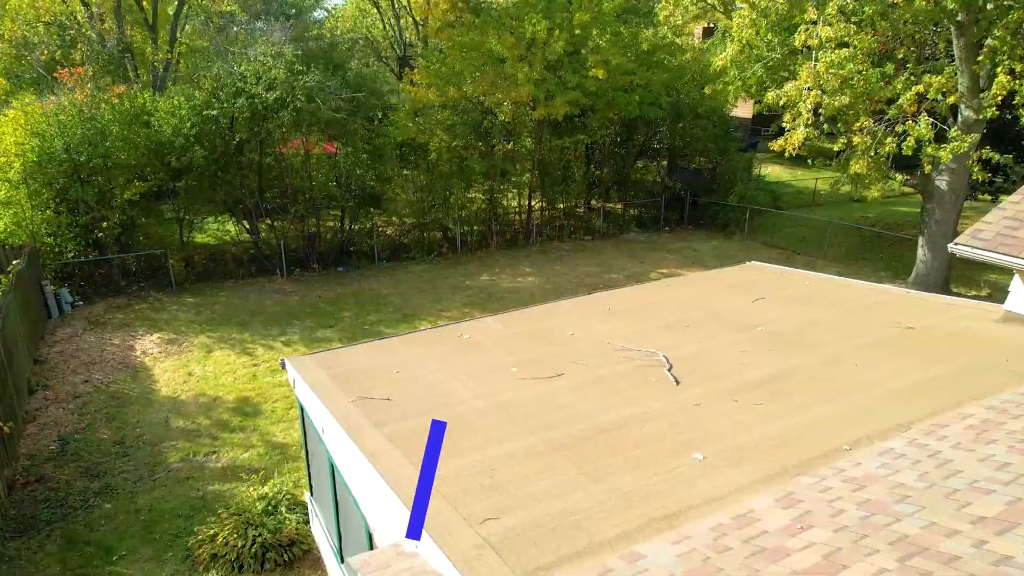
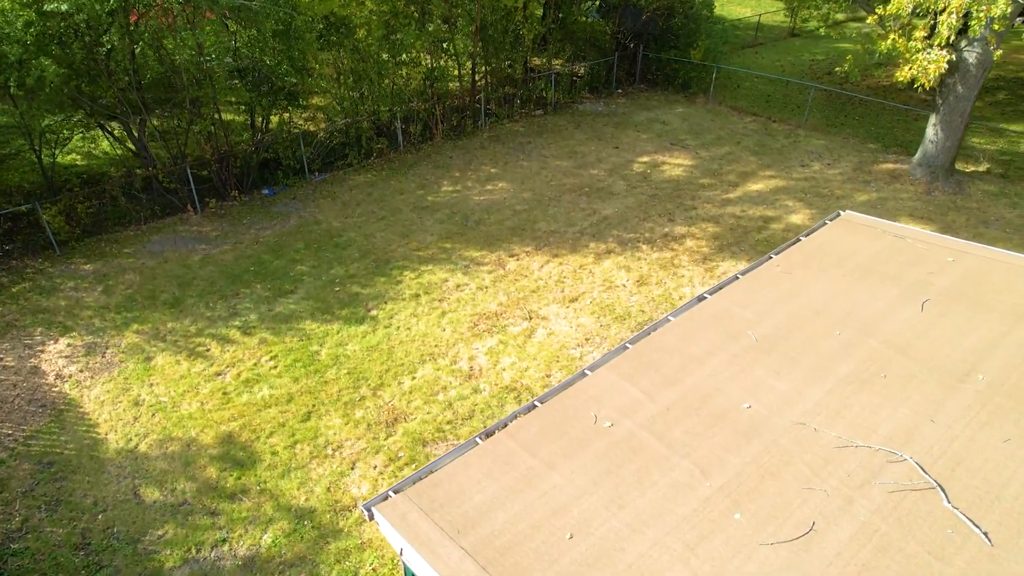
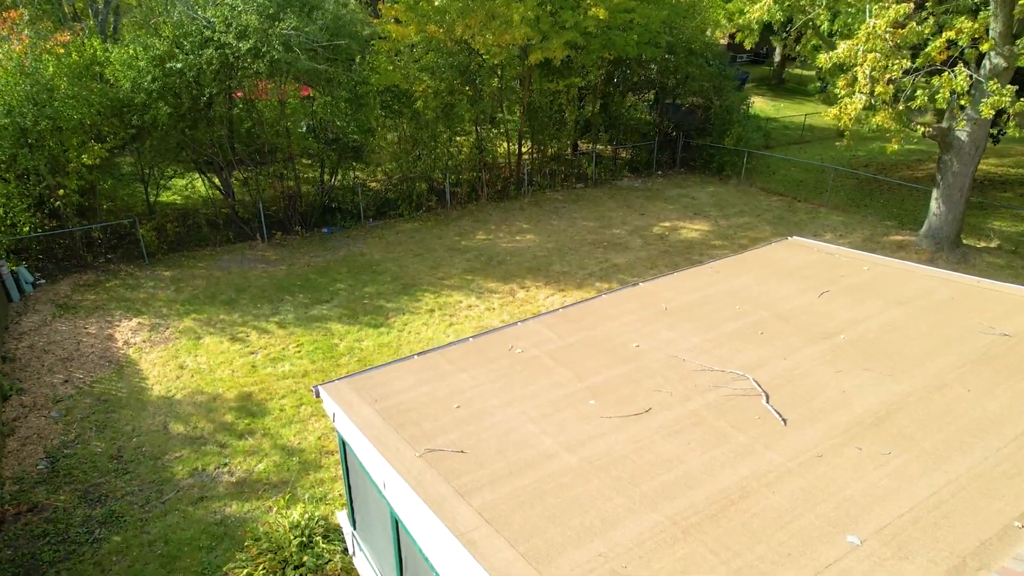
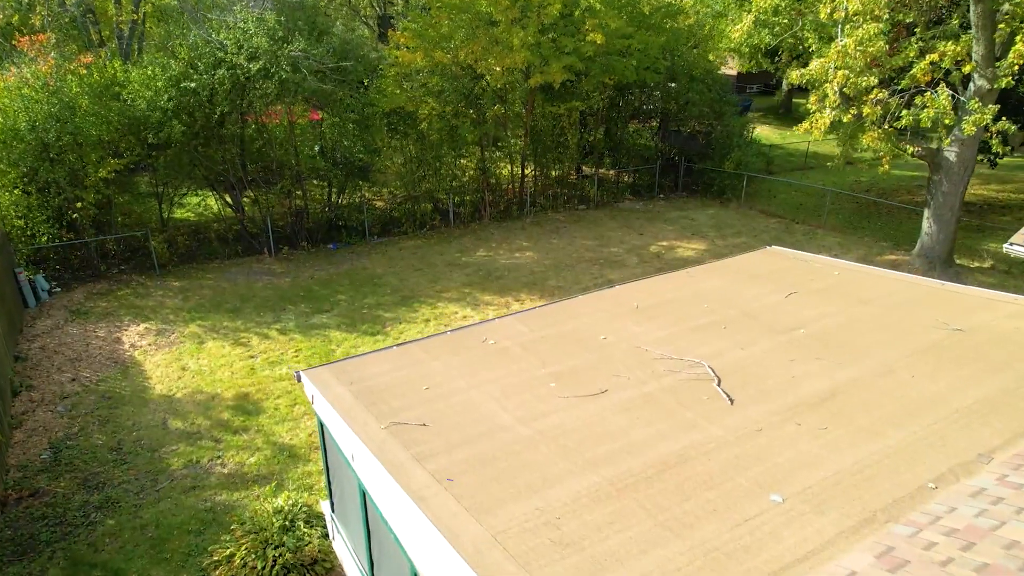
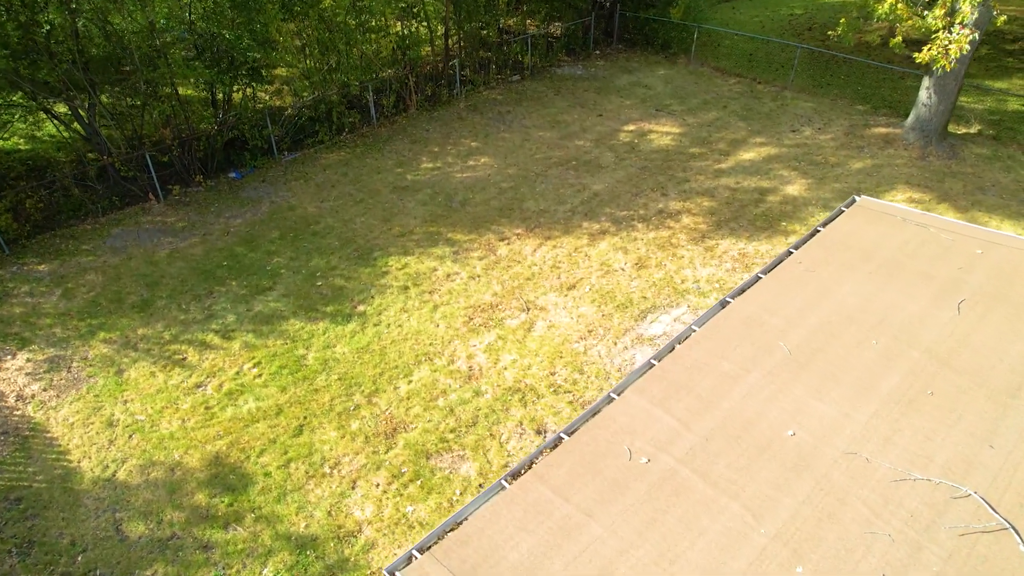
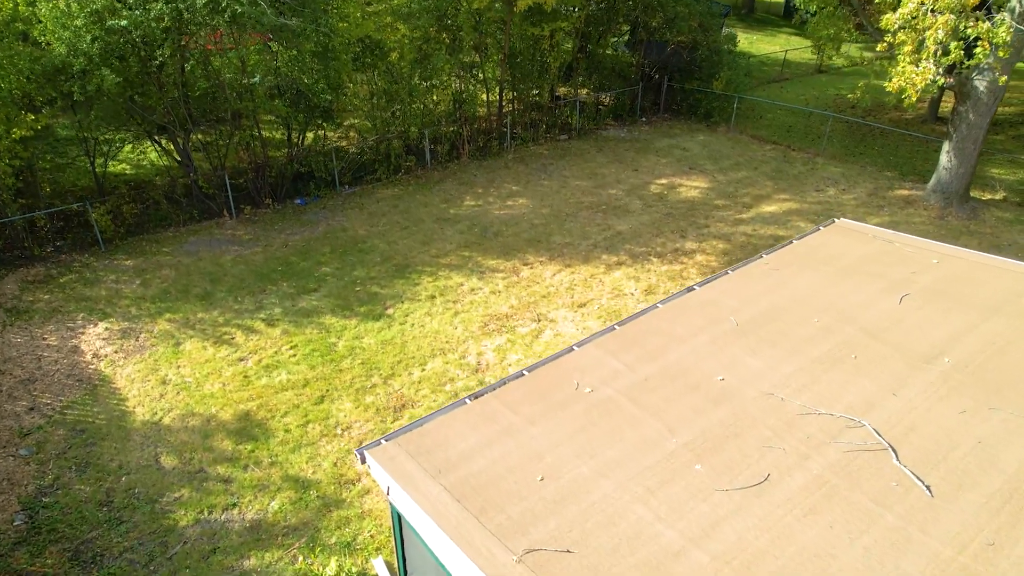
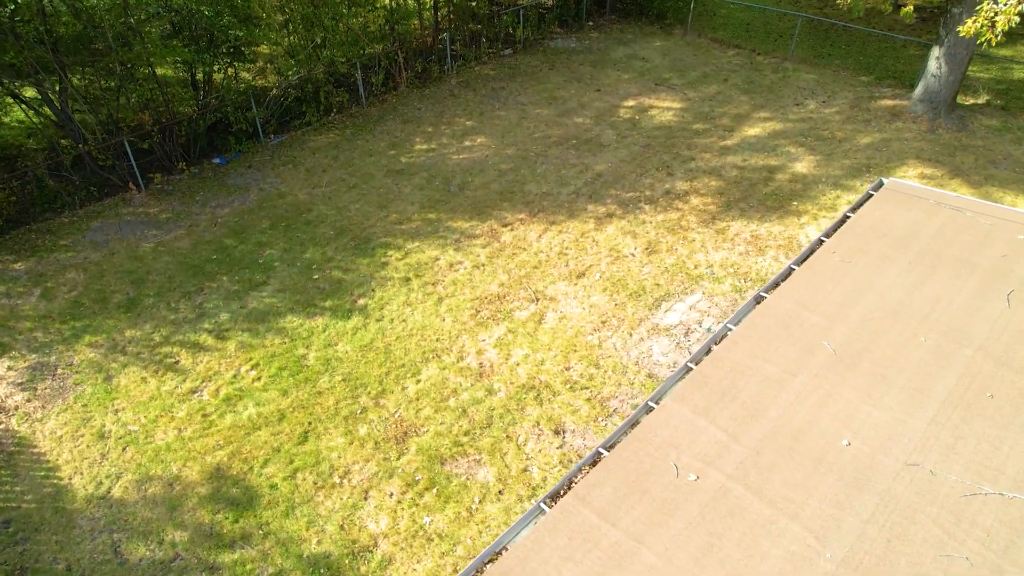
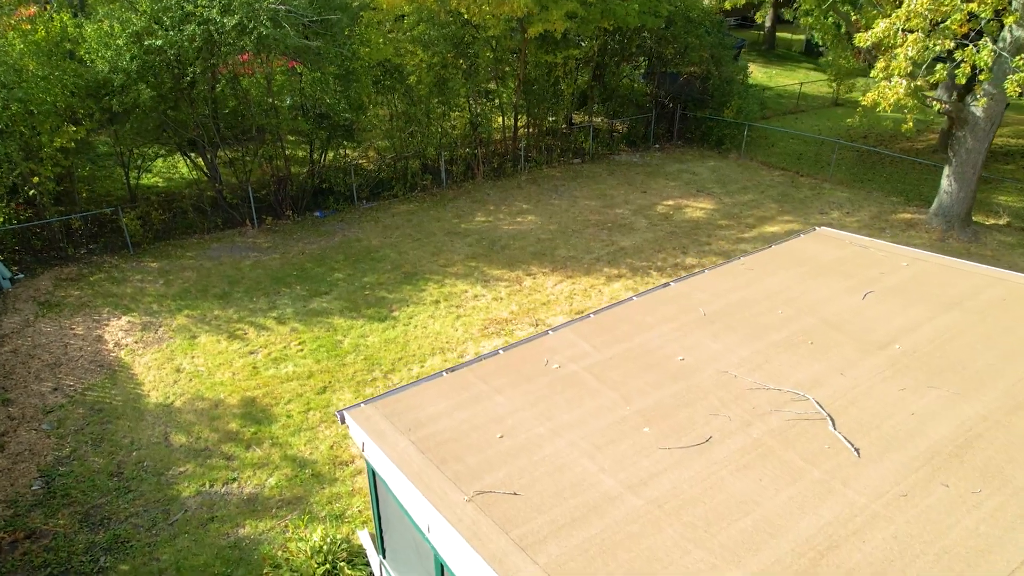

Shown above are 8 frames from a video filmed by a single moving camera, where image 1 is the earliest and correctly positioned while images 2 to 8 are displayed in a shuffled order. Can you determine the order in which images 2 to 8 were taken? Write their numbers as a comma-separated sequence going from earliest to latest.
4, 3, 8, 6, 2, 5, 7
